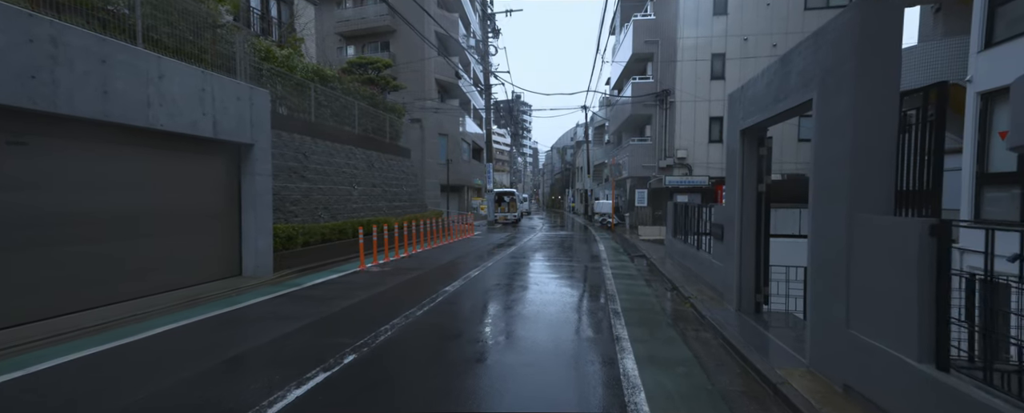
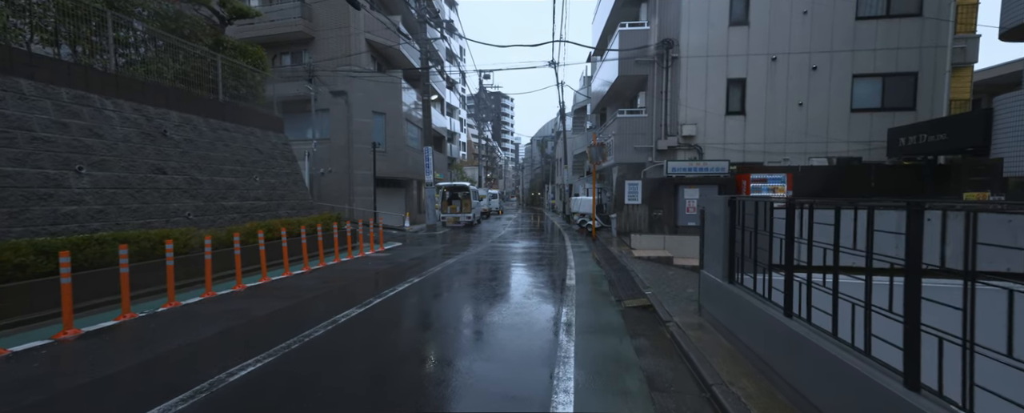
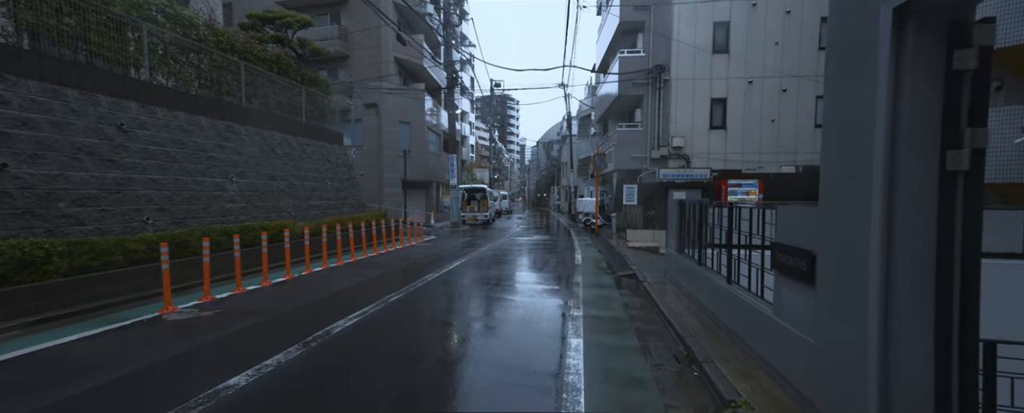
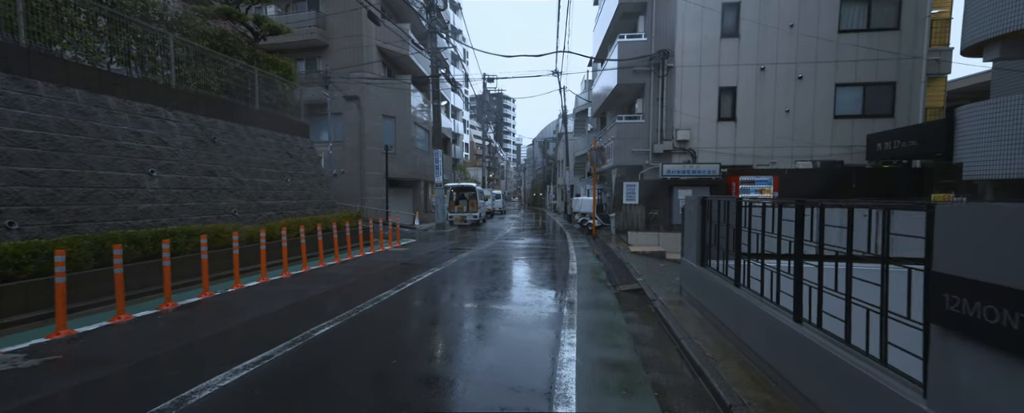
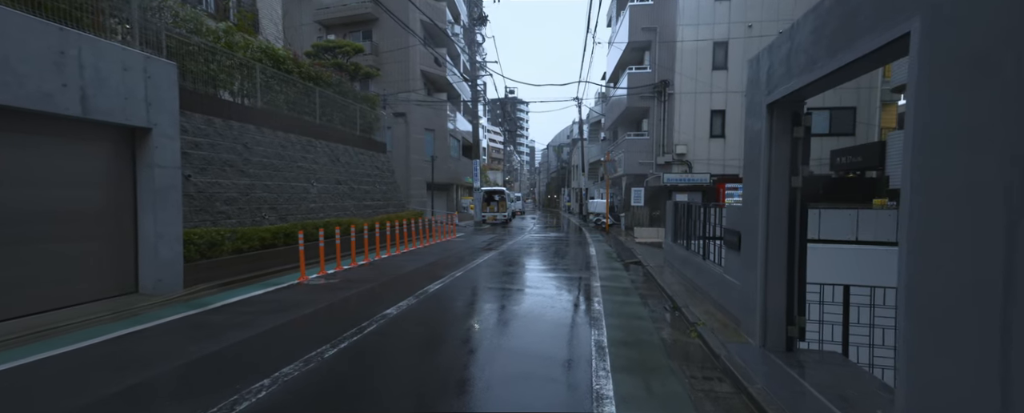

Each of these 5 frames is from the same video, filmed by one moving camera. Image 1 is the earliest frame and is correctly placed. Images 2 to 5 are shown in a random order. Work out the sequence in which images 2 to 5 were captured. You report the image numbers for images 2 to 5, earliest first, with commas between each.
5, 3, 4, 2
